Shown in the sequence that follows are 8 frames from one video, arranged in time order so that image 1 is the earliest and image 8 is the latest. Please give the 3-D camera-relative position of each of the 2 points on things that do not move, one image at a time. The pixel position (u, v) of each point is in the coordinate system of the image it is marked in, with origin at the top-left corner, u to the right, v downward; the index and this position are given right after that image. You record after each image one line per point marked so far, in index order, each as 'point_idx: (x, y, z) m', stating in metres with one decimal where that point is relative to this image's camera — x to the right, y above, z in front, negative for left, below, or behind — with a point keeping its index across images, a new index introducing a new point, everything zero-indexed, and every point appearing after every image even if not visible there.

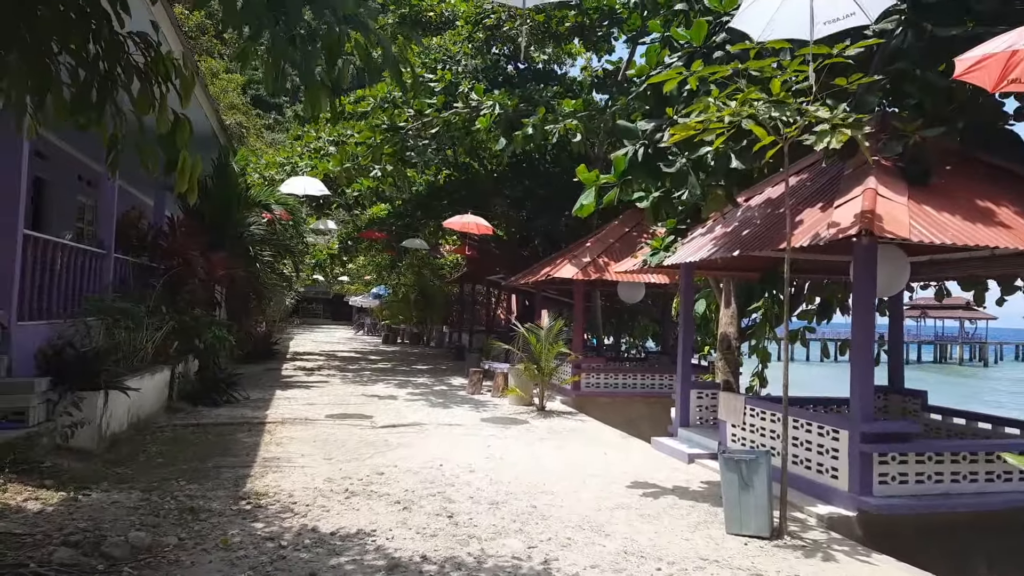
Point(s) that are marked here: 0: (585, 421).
0: (+1.1, -2.0, +10.3) m
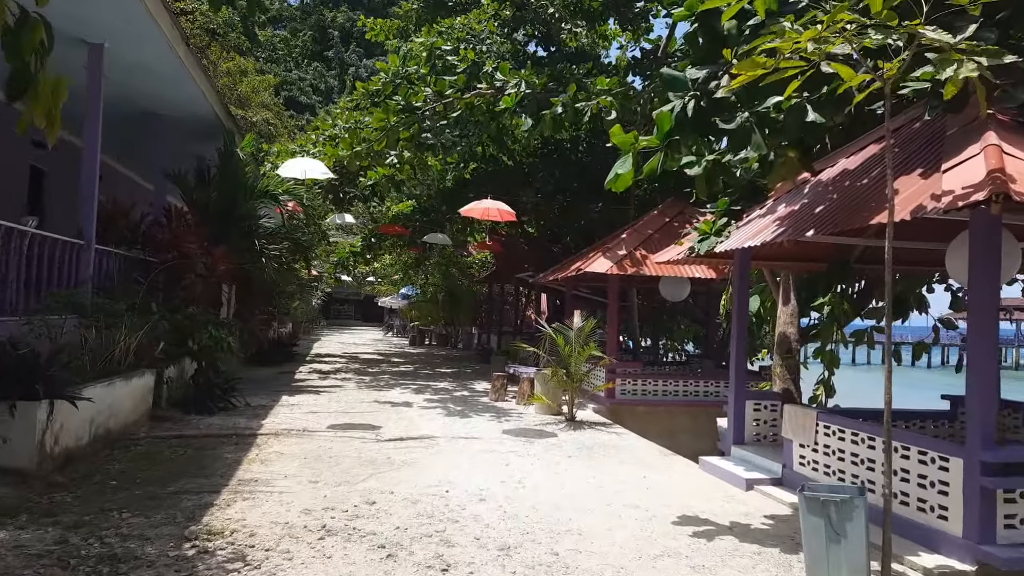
0: (+1.4, -1.9, +9.1) m
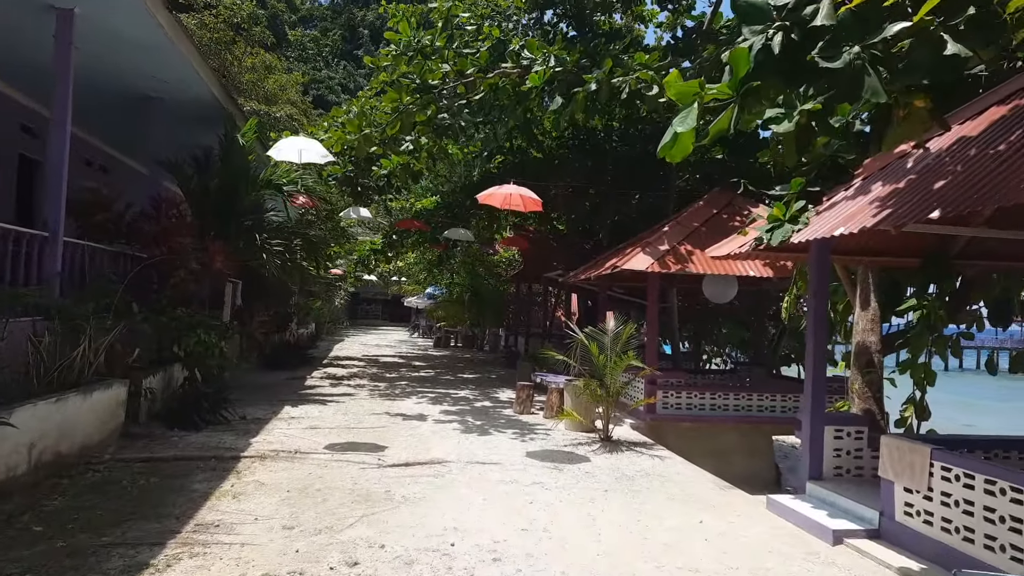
0: (+1.7, -1.9, +7.8) m
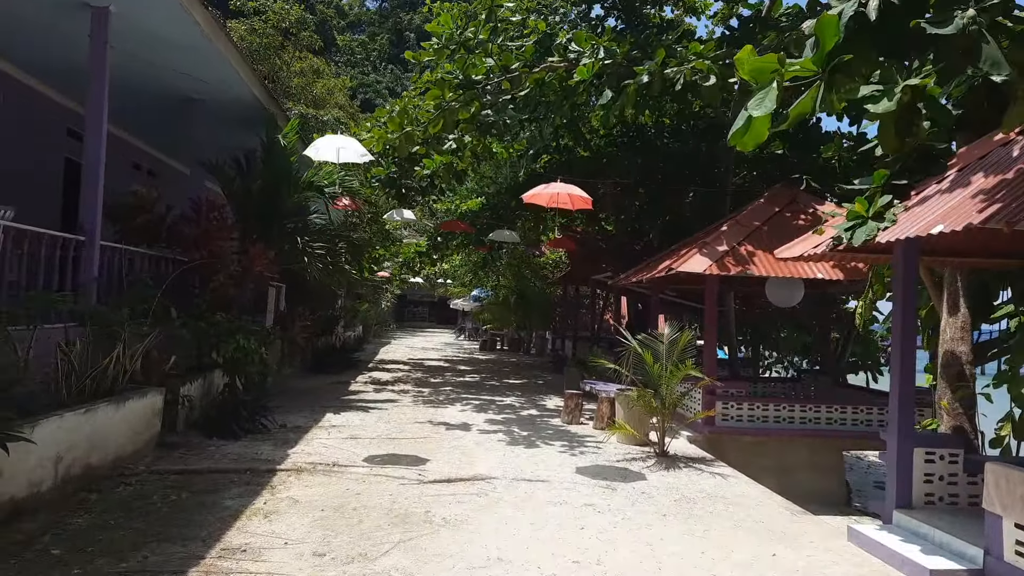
0: (+2.2, -2.0, +7.2) m
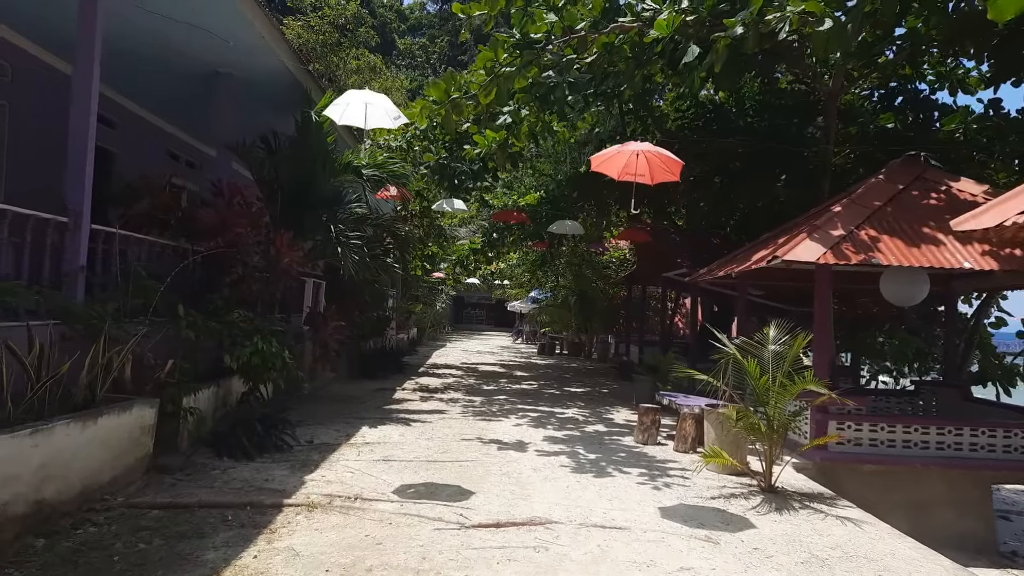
0: (+2.8, -1.9, +5.5) m
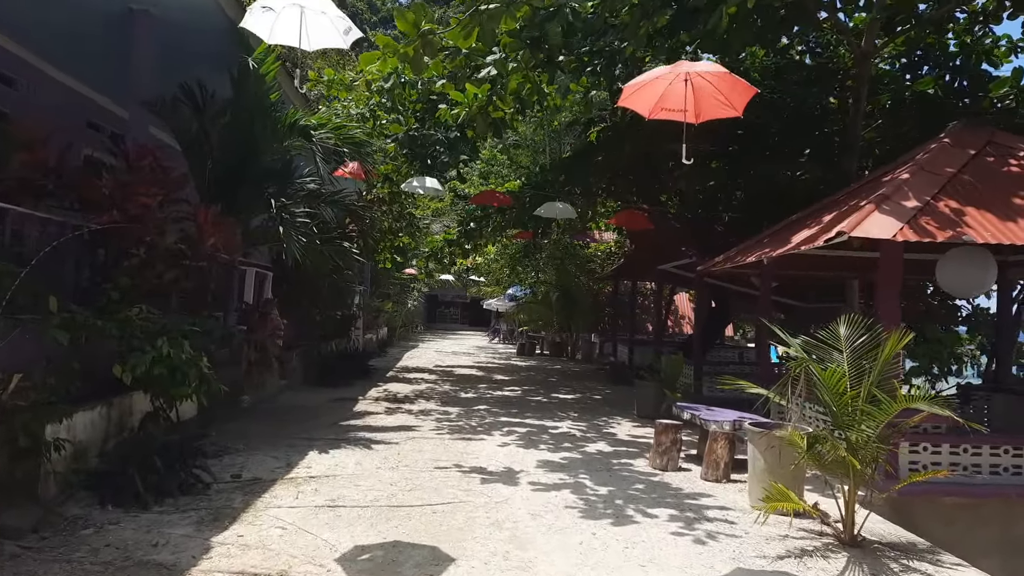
0: (+2.8, -1.8, +3.9) m
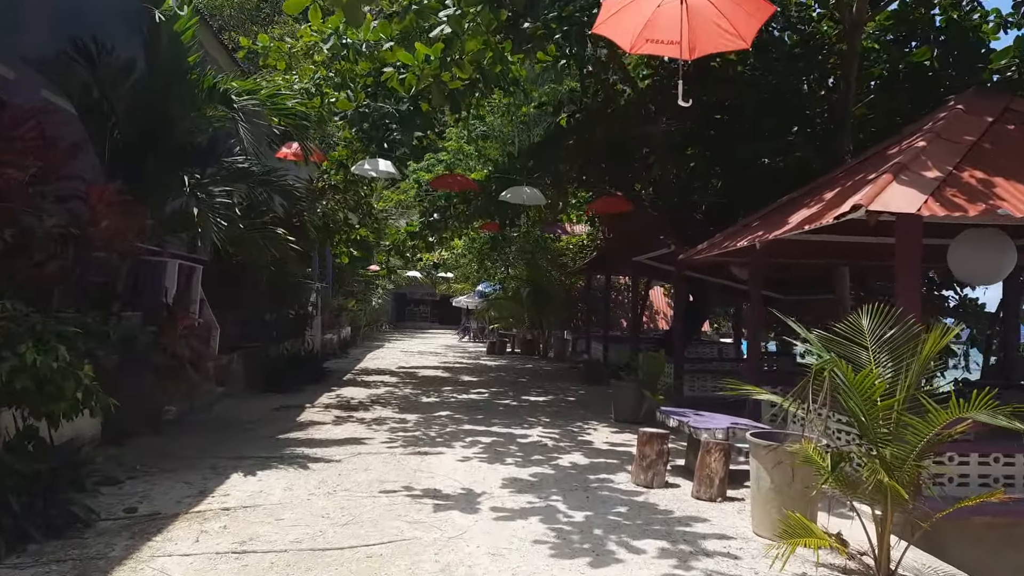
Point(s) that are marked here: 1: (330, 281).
0: (+2.5, -1.7, +3.0) m
1: (-5.1, +0.2, +19.5) m
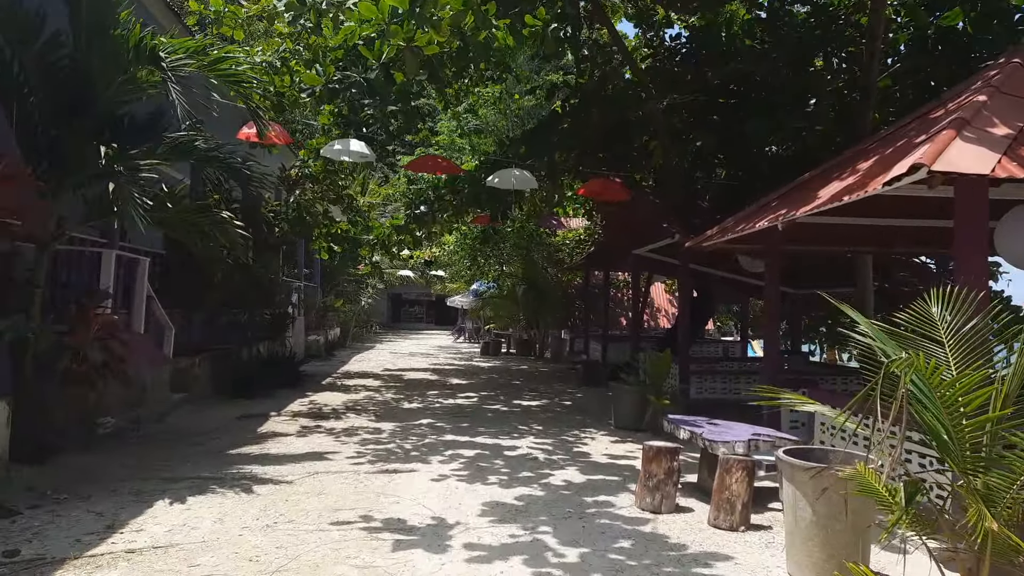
0: (+2.4, -1.6, +2.1) m
1: (-5.3, +0.2, +18.5) m
